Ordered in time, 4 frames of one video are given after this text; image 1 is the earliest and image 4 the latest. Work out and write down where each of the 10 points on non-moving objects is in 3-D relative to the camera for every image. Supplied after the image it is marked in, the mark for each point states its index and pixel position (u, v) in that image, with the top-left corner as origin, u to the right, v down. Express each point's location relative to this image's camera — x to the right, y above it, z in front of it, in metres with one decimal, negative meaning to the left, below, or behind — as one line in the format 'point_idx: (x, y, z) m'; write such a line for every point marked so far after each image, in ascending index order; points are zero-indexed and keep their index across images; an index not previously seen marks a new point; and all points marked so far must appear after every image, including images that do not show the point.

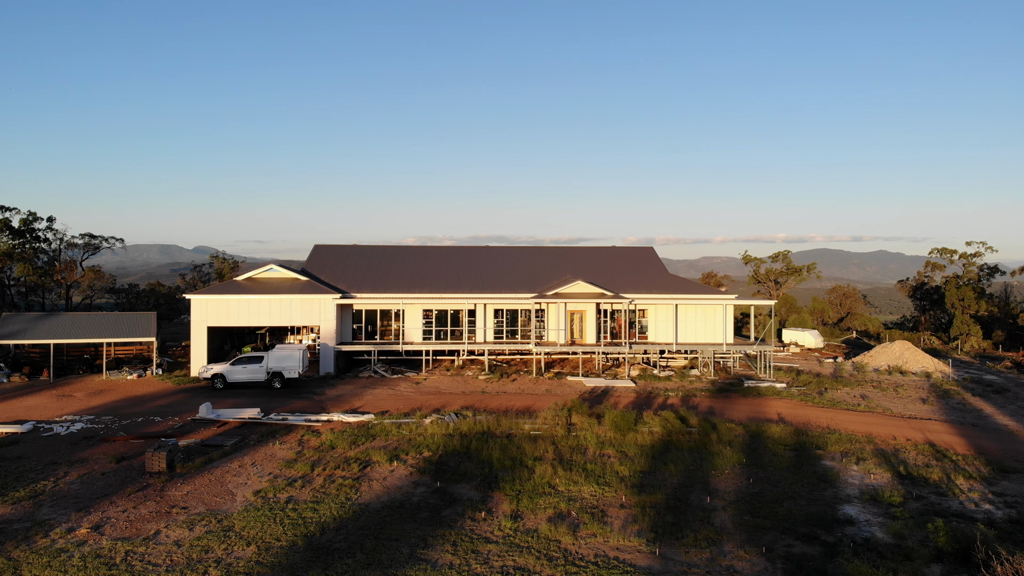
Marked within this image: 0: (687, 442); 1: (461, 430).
0: (+4.7, -4.1, +16.4) m
1: (-1.4, -3.9, +17.0) m
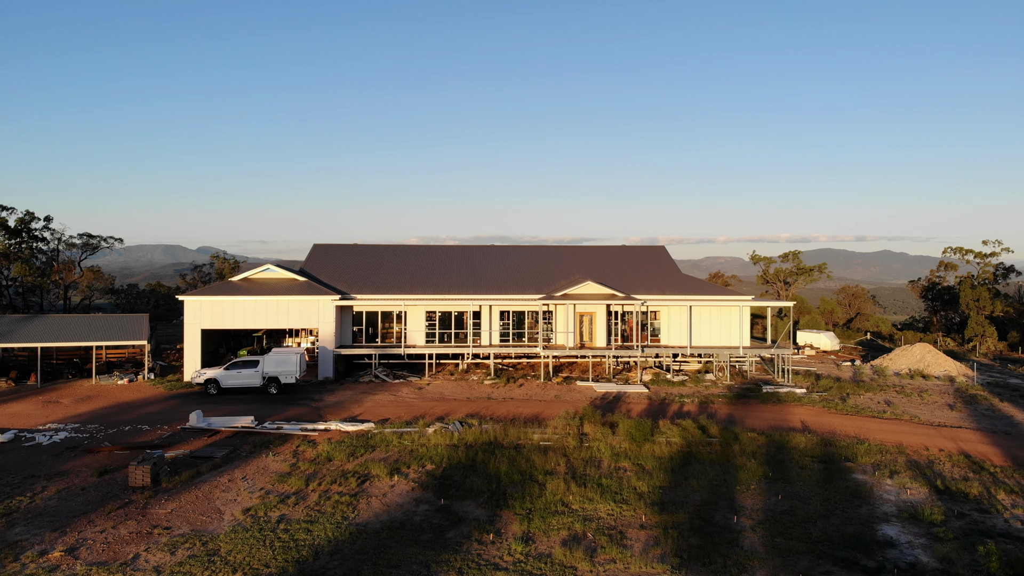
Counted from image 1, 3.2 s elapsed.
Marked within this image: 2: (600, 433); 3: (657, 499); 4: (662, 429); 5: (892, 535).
0: (+4.9, -4.2, +15.4) m
1: (-1.2, -4.0, +16.0) m
2: (+2.4, -3.9, +16.4) m
3: (+3.0, -4.4, +12.9) m
4: (+4.2, -3.9, +17.0) m
5: (+7.5, -4.9, +12.2) m
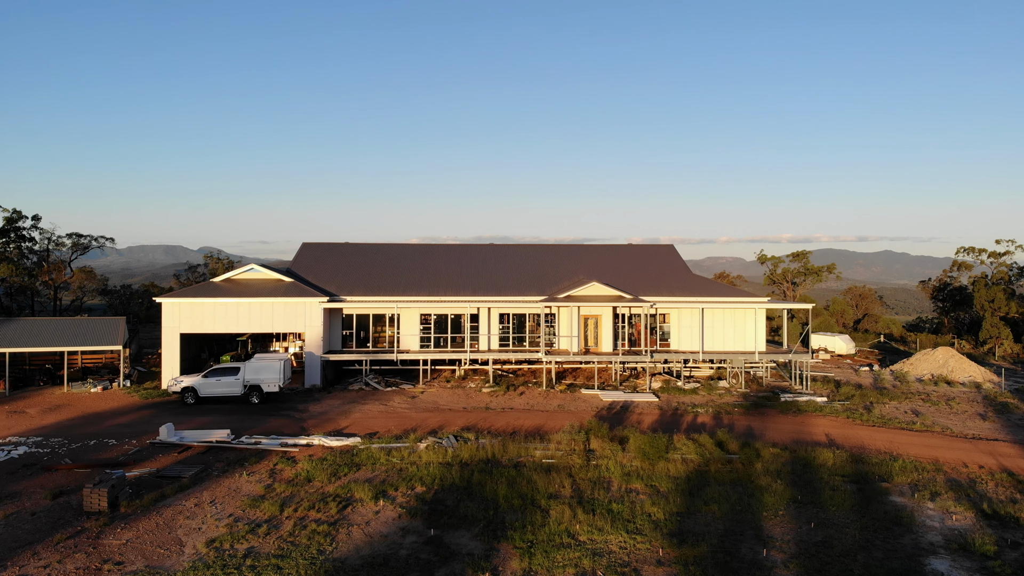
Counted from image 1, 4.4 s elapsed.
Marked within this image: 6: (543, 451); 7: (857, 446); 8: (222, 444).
0: (+4.9, -4.2, +13.9) m
1: (-1.2, -4.0, +14.5) m
2: (+2.4, -3.9, +15.0) m
3: (+3.0, -4.5, +11.5) m
4: (+4.1, -3.9, +15.5) m
5: (+7.5, -4.9, +10.7) m
6: (+0.7, -4.0, +14.9) m
7: (+9.2, -4.2, +16.5) m
8: (-7.3, -3.9, +15.6) m
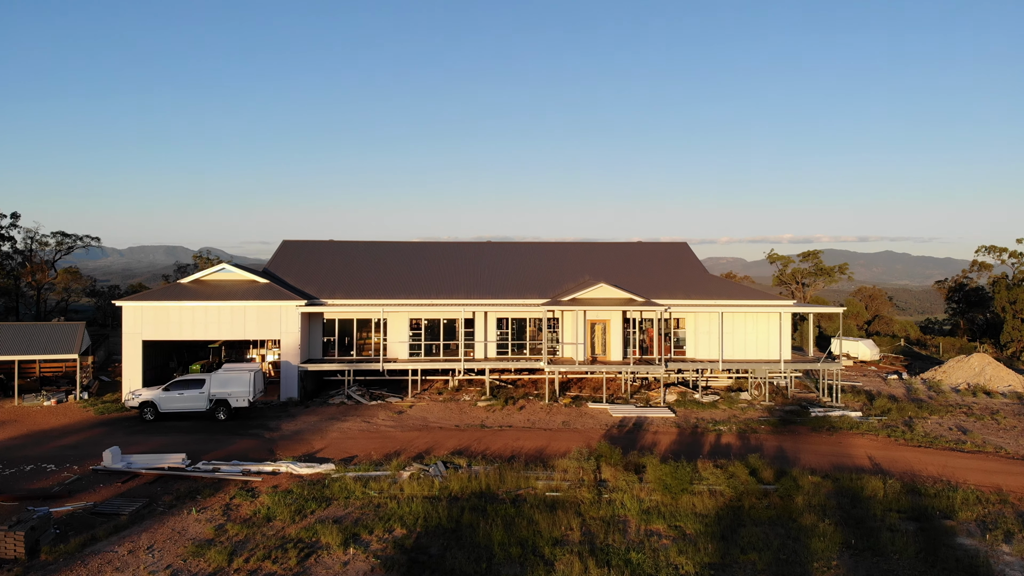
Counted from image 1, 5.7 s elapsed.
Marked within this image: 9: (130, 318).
0: (+4.8, -4.3, +11.8) m
1: (-1.2, -4.1, +12.4) m
2: (+2.3, -4.0, +12.8) m
3: (+3.0, -4.5, +9.3) m
4: (+4.1, -4.0, +13.4) m
5: (+7.4, -5.0, +8.6) m
6: (+0.7, -4.0, +12.8) m
7: (+9.2, -4.3, +14.4) m
8: (-7.4, -4.0, +13.5) m
9: (-12.2, -0.9, +19.7) m
